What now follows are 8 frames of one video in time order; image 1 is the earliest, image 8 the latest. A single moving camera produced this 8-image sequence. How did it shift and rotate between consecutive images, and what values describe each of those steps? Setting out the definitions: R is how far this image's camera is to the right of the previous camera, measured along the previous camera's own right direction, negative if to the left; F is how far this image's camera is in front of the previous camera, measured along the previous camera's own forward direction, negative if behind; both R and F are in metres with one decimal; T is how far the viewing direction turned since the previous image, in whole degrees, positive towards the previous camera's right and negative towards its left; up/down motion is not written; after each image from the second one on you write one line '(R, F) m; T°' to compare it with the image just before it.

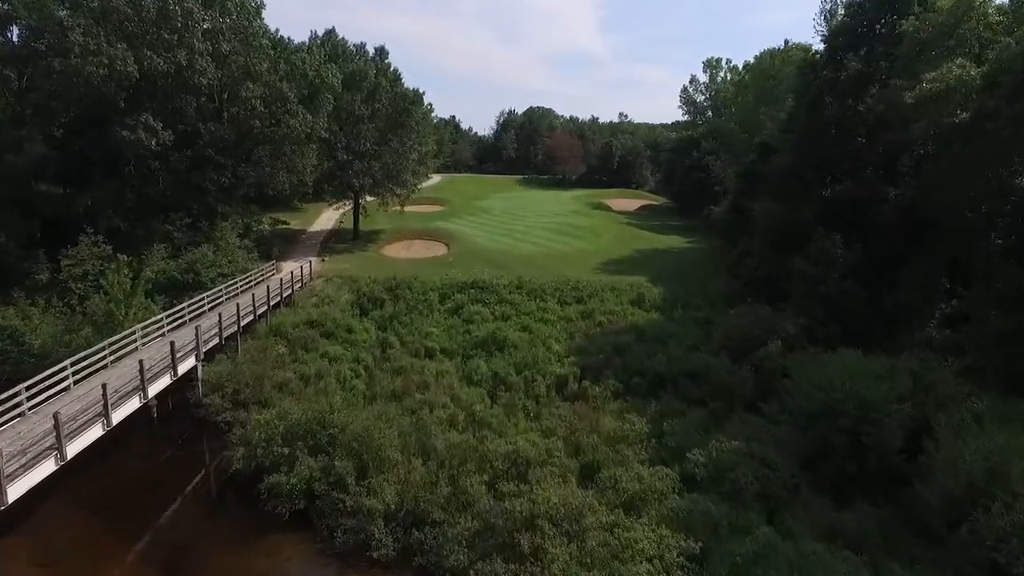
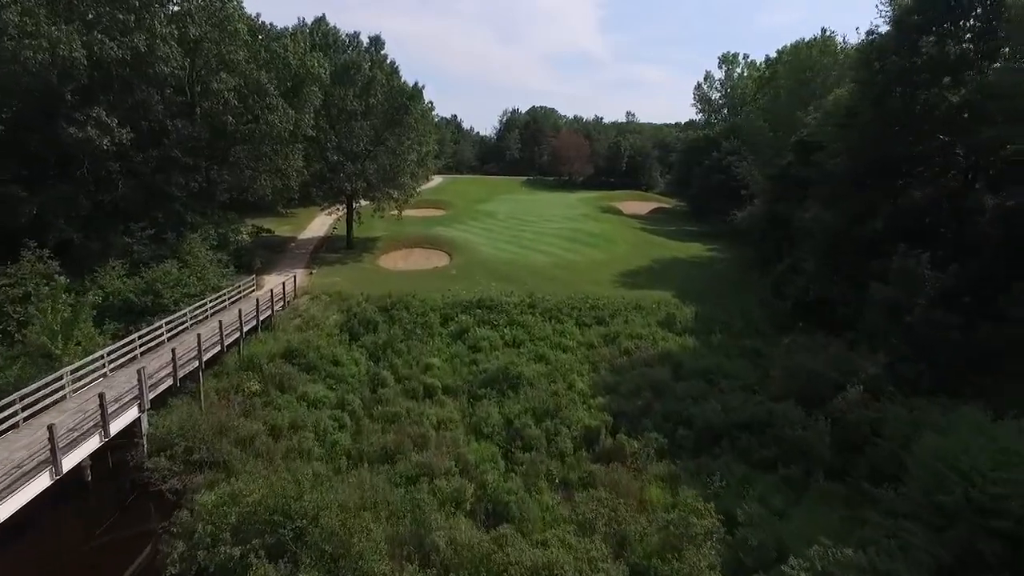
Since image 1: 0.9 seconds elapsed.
(-0.7, +4.2) m; 0°
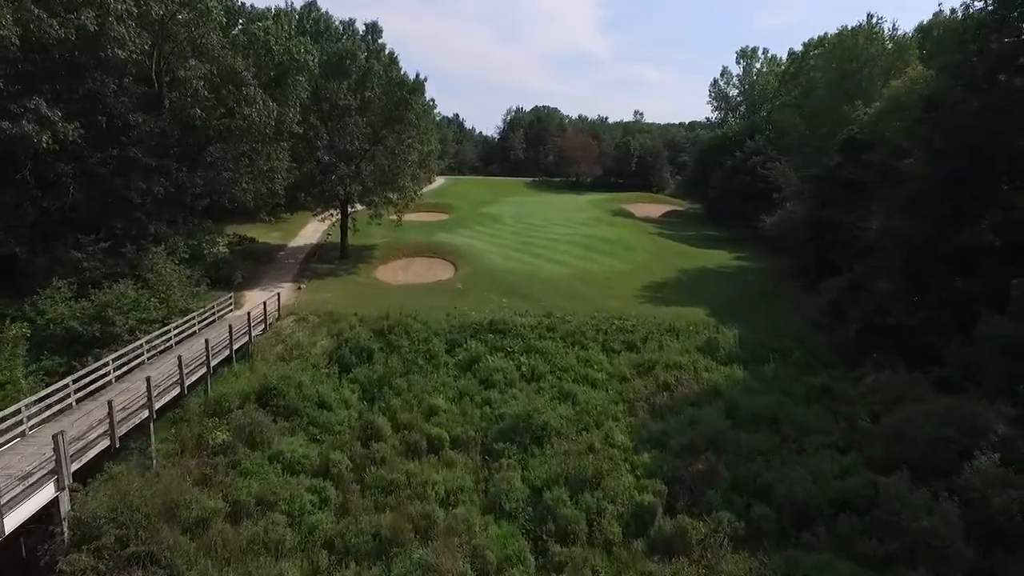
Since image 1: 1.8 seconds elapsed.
(-0.9, +4.0) m; 0°
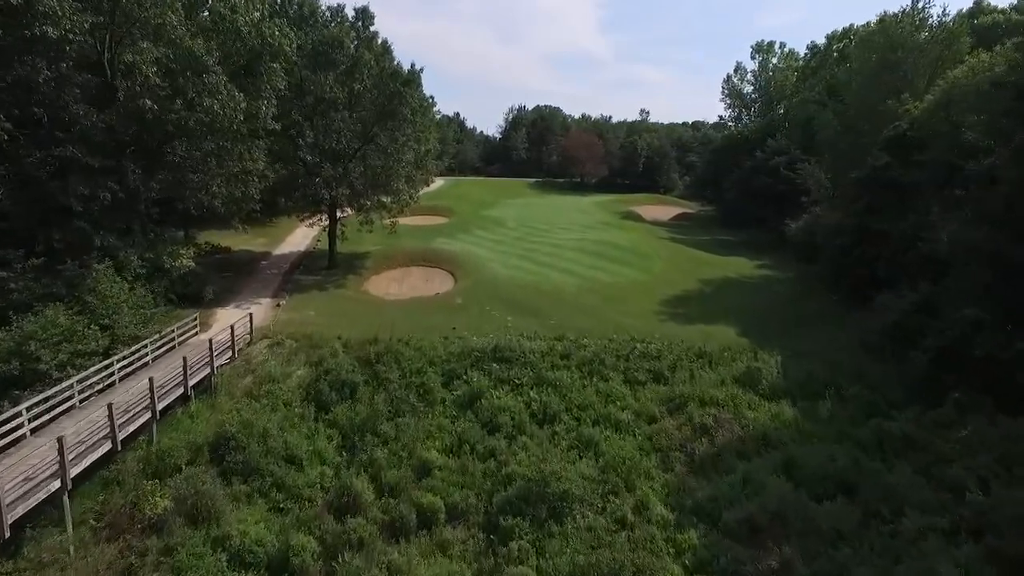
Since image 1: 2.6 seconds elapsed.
(-0.4, +3.6) m; 0°
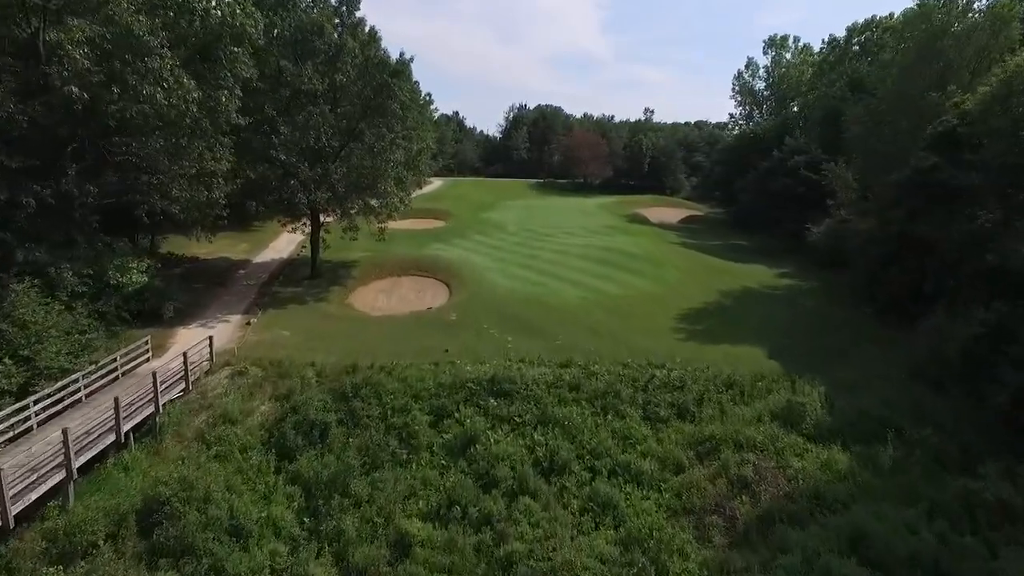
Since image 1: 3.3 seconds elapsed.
(0.0, +3.2) m; 0°
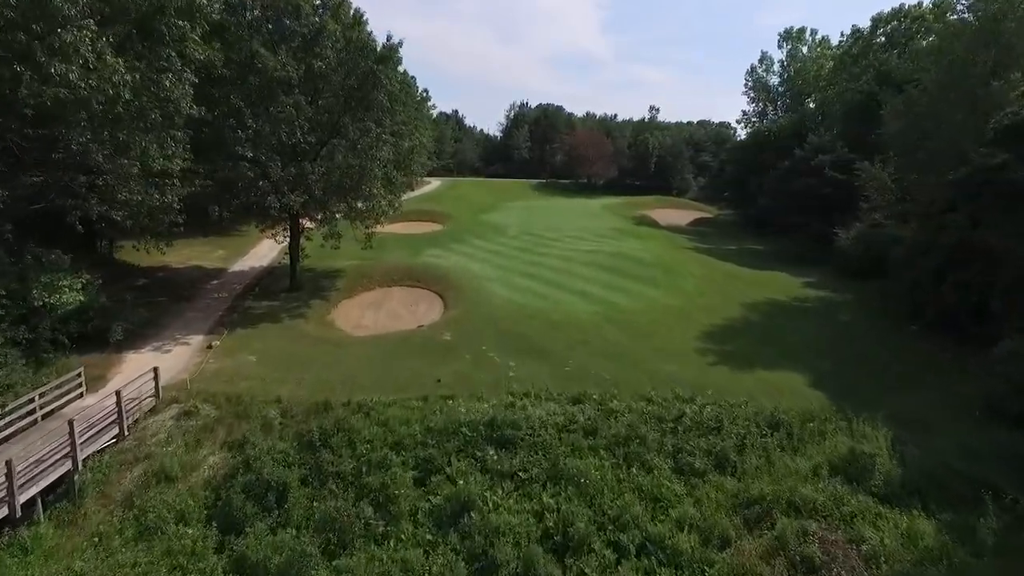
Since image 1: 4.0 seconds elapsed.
(-0.1, +3.3) m; 0°
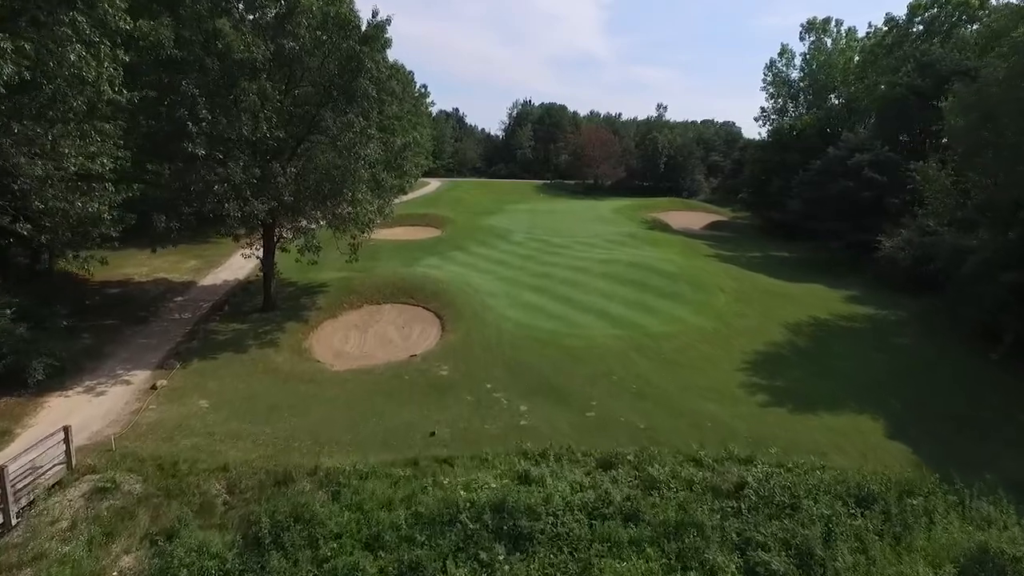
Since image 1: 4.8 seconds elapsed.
(-0.4, +3.9) m; 0°
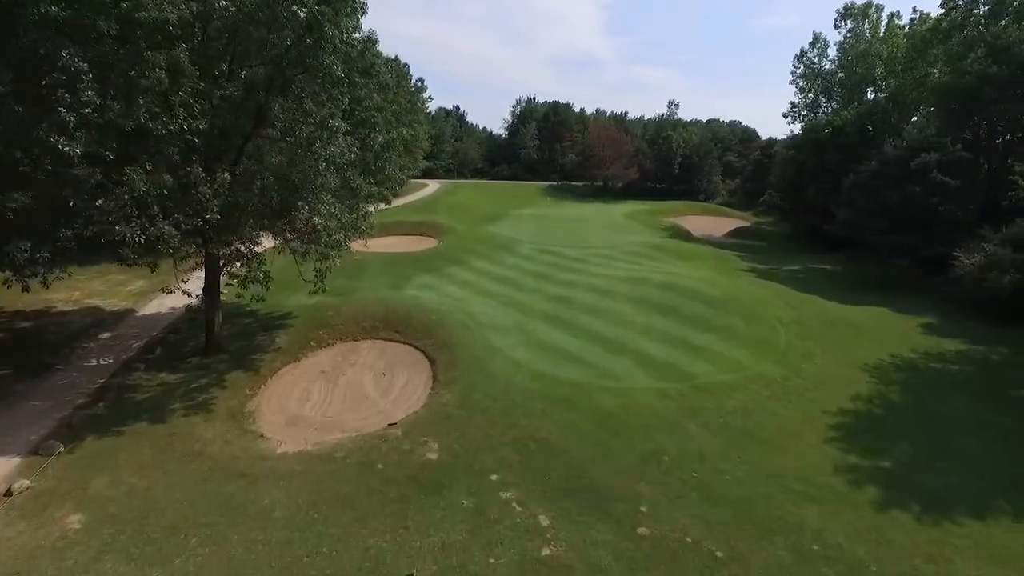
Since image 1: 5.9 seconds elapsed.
(-0.4, +5.5) m; 0°
